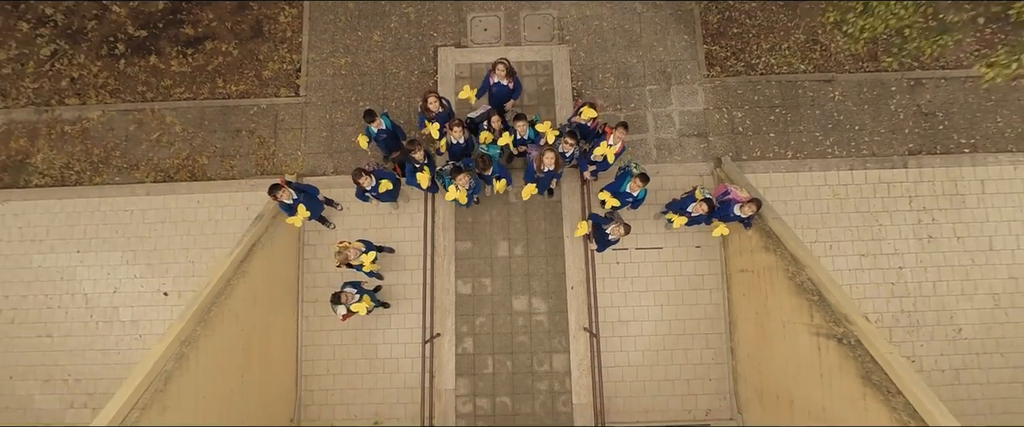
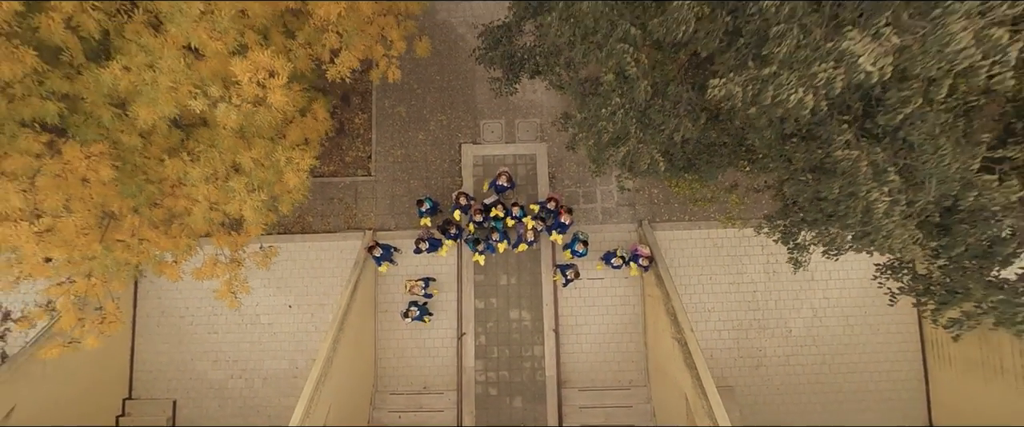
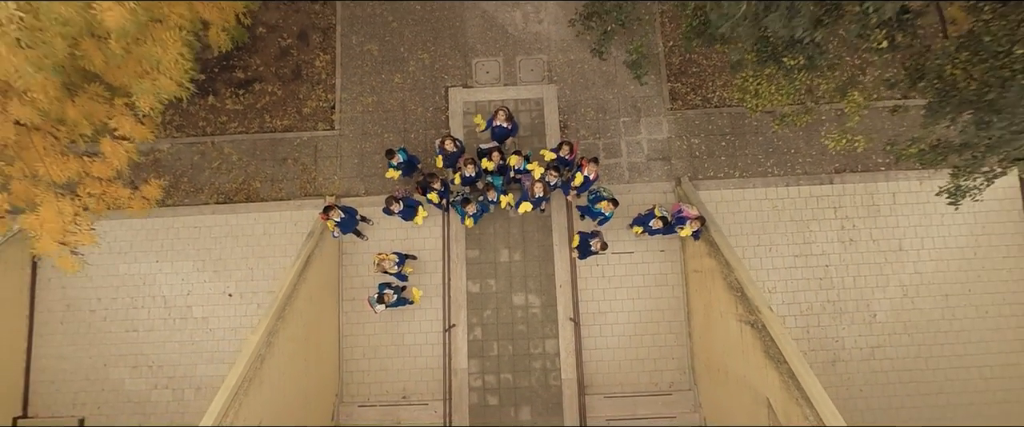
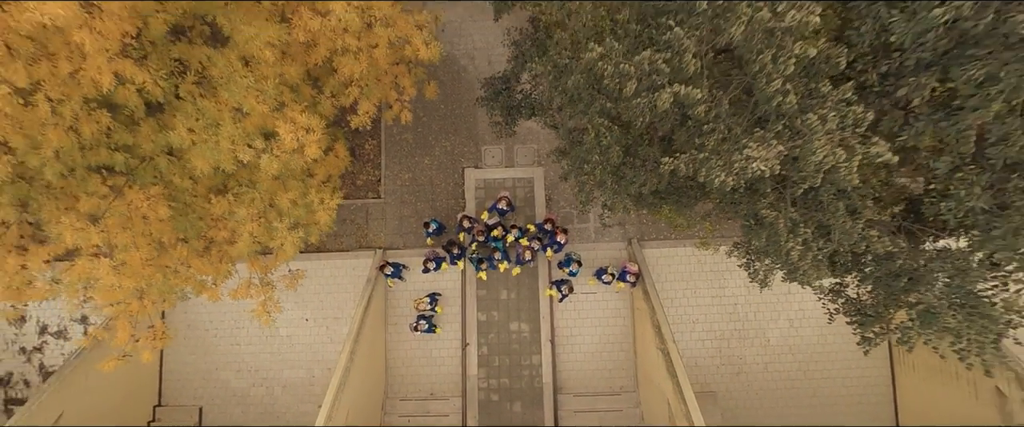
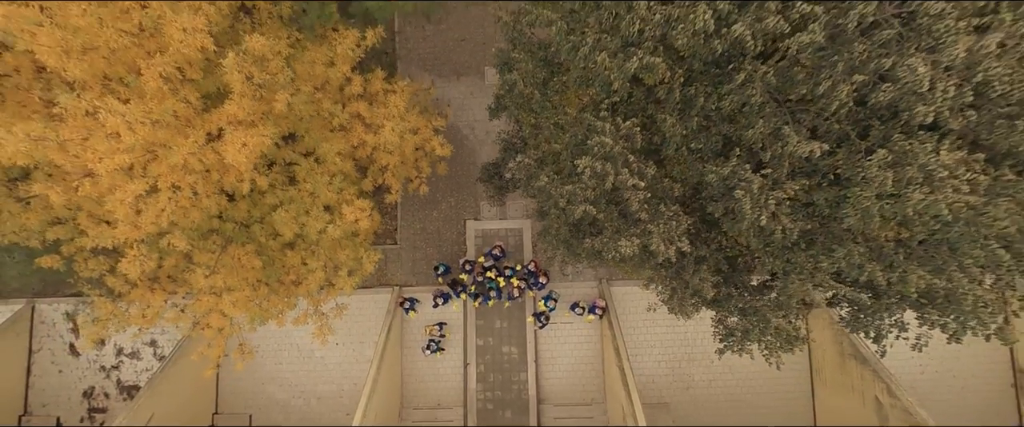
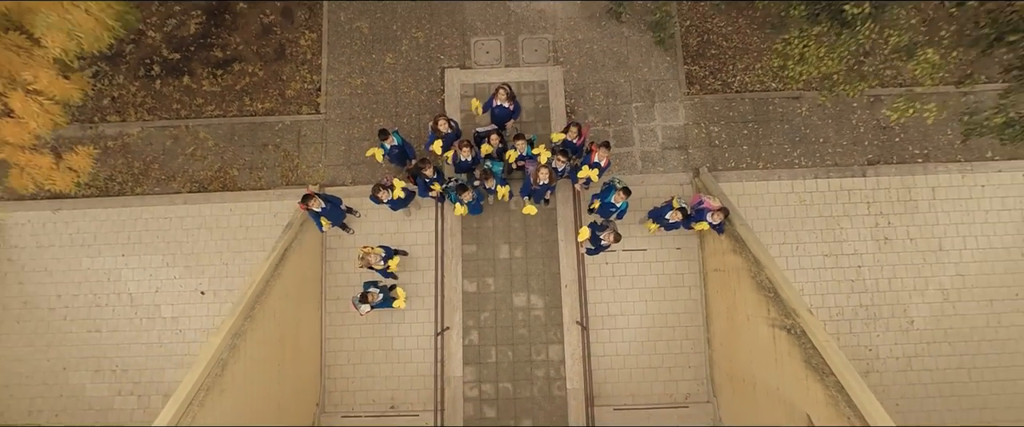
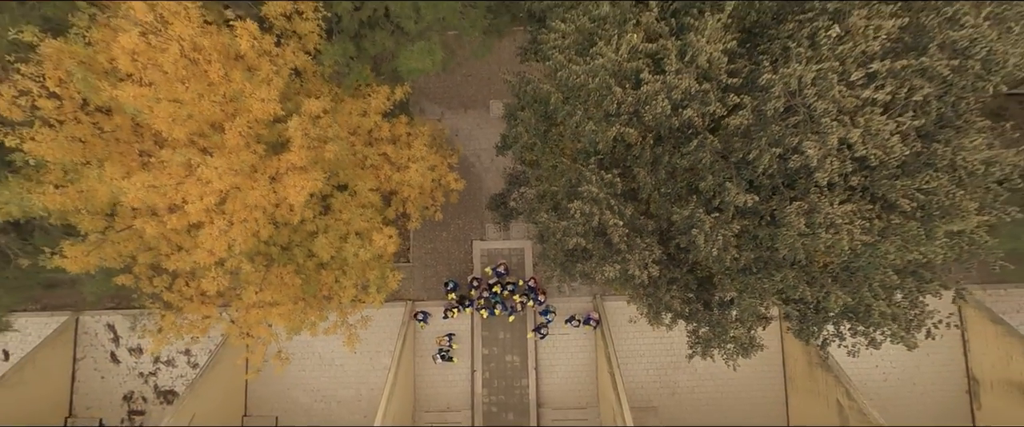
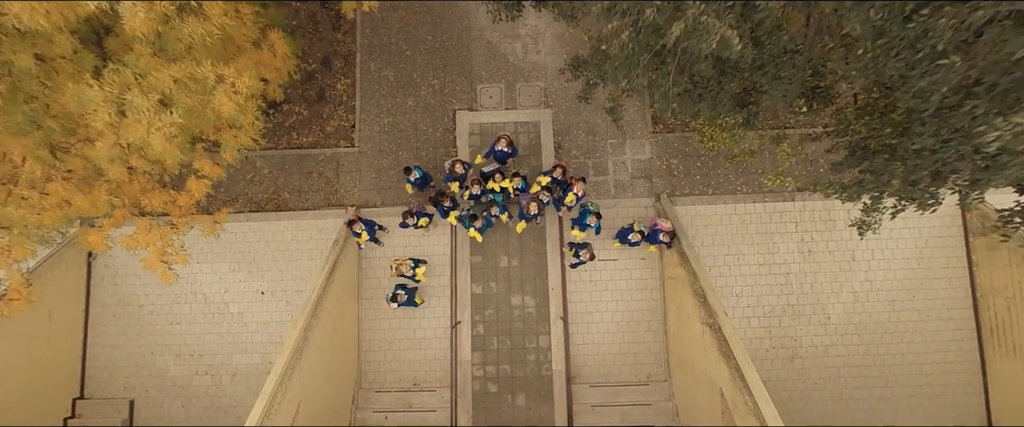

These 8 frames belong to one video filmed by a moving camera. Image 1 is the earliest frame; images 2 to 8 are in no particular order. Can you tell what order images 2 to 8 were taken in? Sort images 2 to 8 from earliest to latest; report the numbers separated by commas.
6, 3, 8, 2, 4, 5, 7
